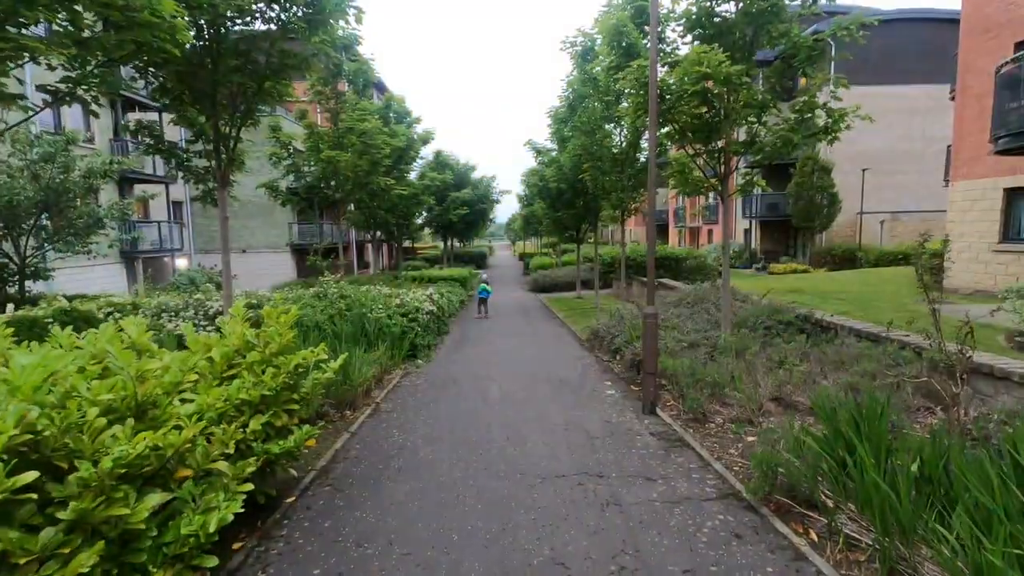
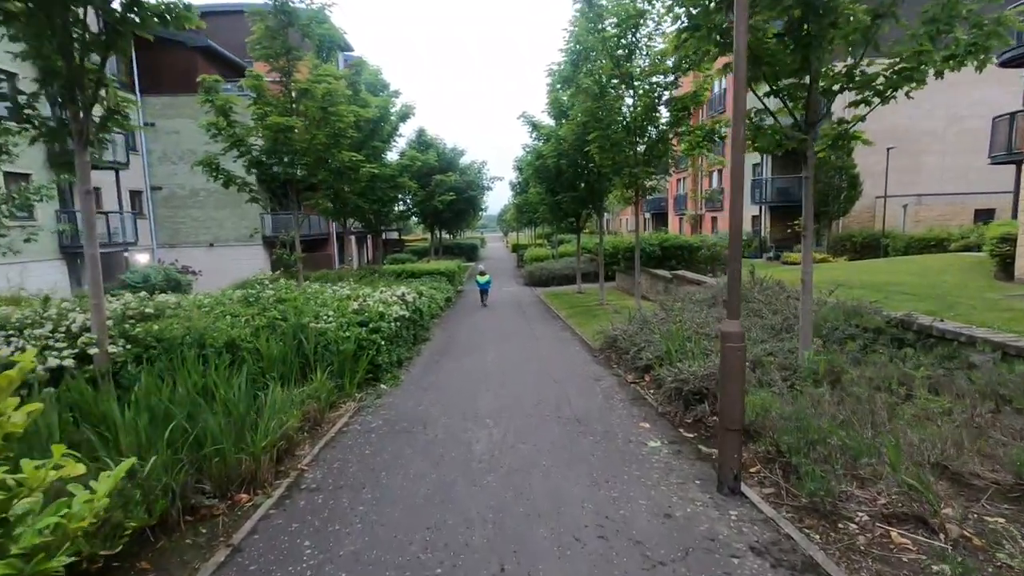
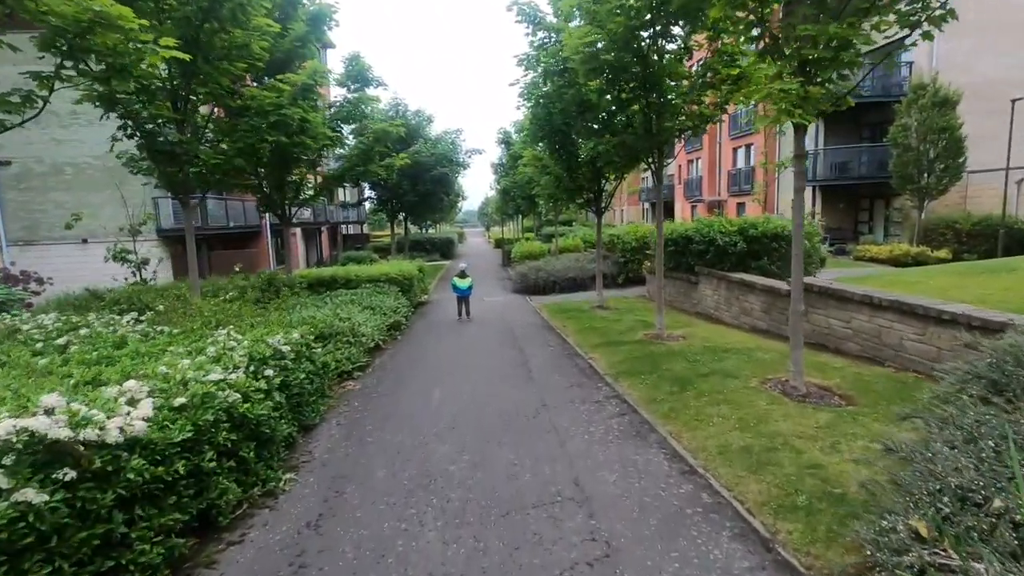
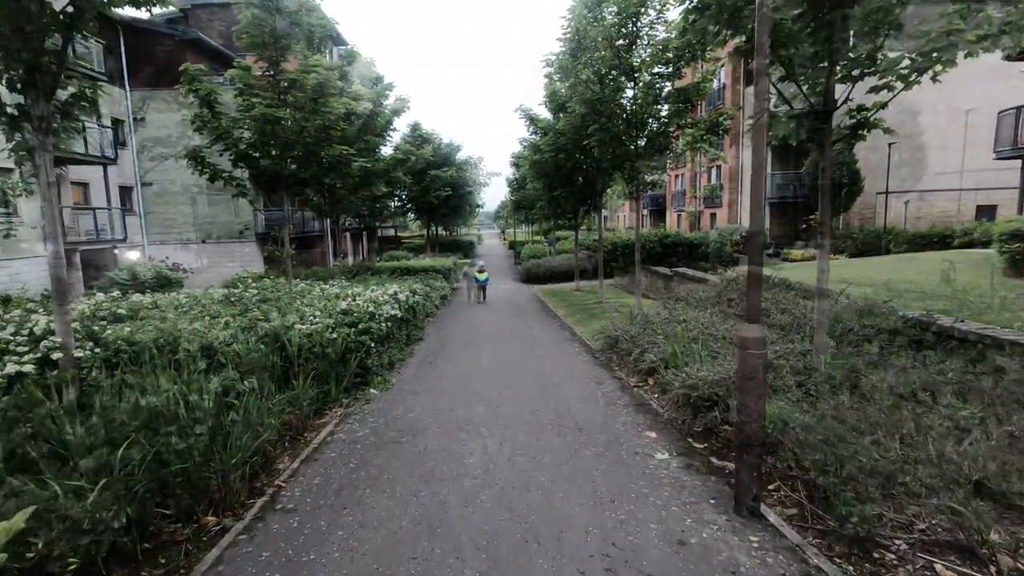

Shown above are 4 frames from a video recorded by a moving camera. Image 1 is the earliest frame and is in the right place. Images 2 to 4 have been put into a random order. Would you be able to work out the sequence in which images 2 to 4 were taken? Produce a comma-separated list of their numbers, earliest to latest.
2, 4, 3
